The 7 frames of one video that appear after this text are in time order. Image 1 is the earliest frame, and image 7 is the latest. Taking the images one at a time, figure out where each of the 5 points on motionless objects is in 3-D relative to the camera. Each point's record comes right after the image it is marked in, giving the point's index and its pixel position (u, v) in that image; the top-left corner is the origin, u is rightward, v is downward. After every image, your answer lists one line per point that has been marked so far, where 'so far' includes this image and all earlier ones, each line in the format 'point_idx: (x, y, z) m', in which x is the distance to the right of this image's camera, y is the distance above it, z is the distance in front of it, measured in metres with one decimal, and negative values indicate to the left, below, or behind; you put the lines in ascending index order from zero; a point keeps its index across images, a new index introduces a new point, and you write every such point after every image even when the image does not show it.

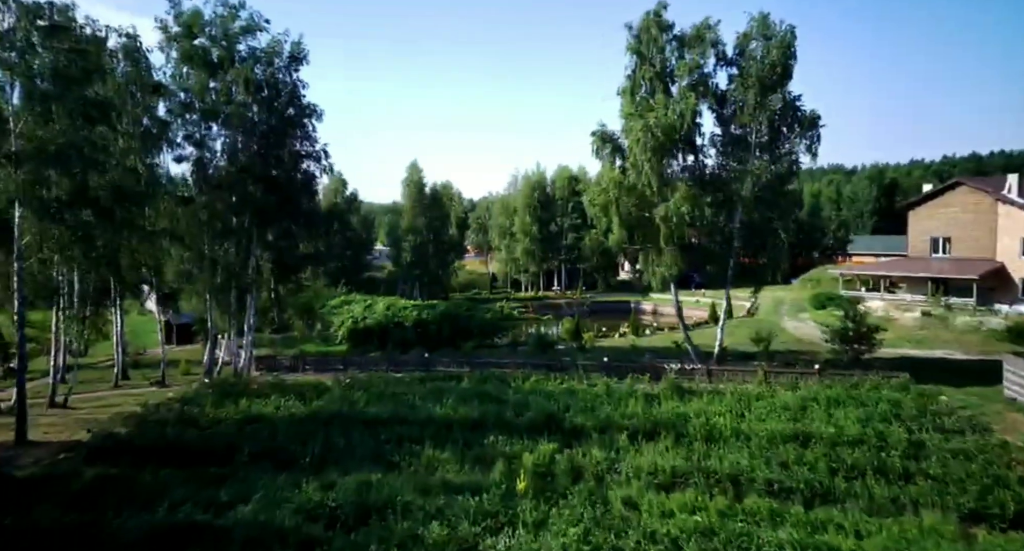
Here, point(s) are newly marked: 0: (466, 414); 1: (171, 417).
0: (-1.0, -3.1, +17.9) m
1: (-8.0, -3.3, +18.7) m
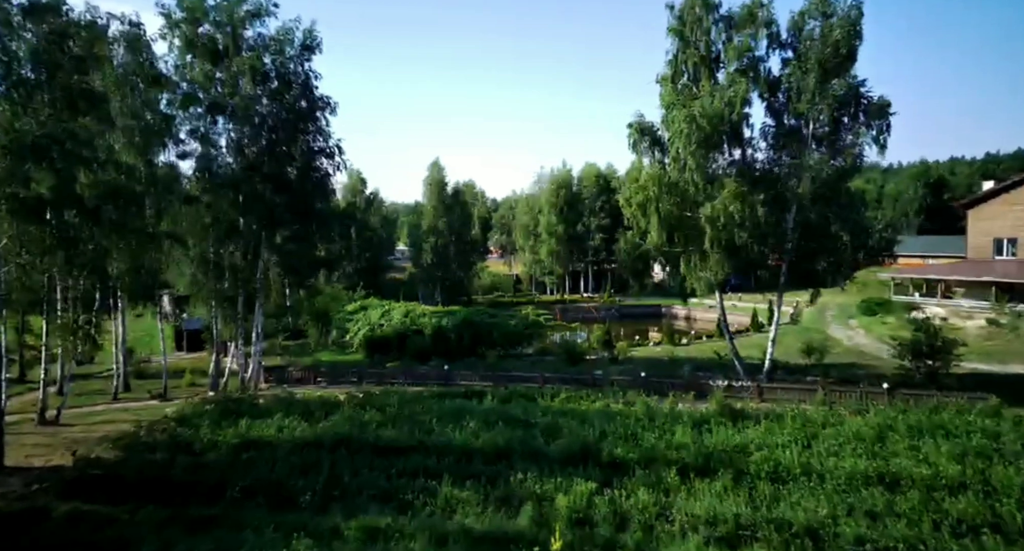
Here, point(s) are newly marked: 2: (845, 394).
0: (-0.4, -3.3, +15.7) m
1: (-7.4, -3.5, +16.8) m
2: (+8.1, -2.9, +19.3) m
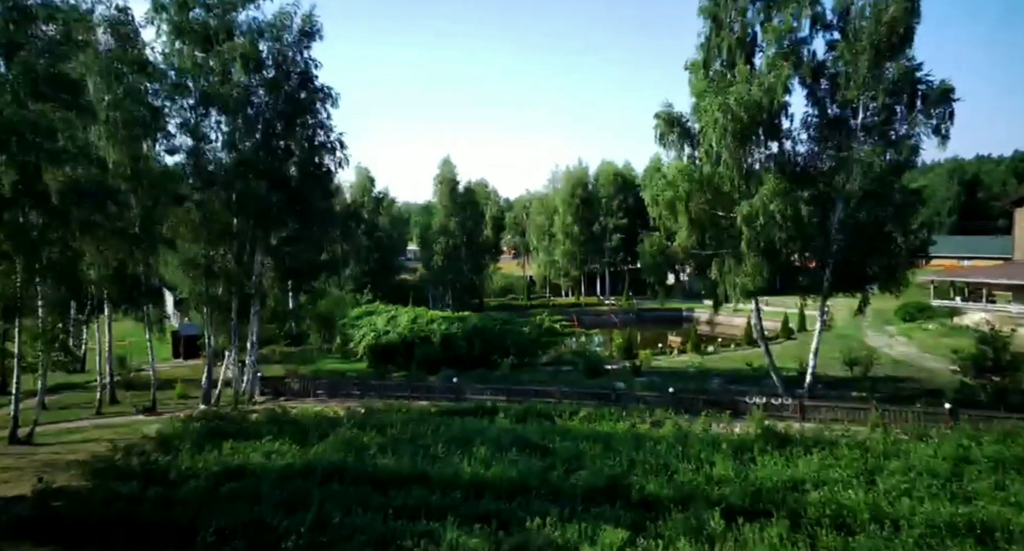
0: (-0.2, -3.4, +13.8) m
1: (-7.1, -3.6, +15.0) m
2: (+8.4, -3.0, +17.2) m
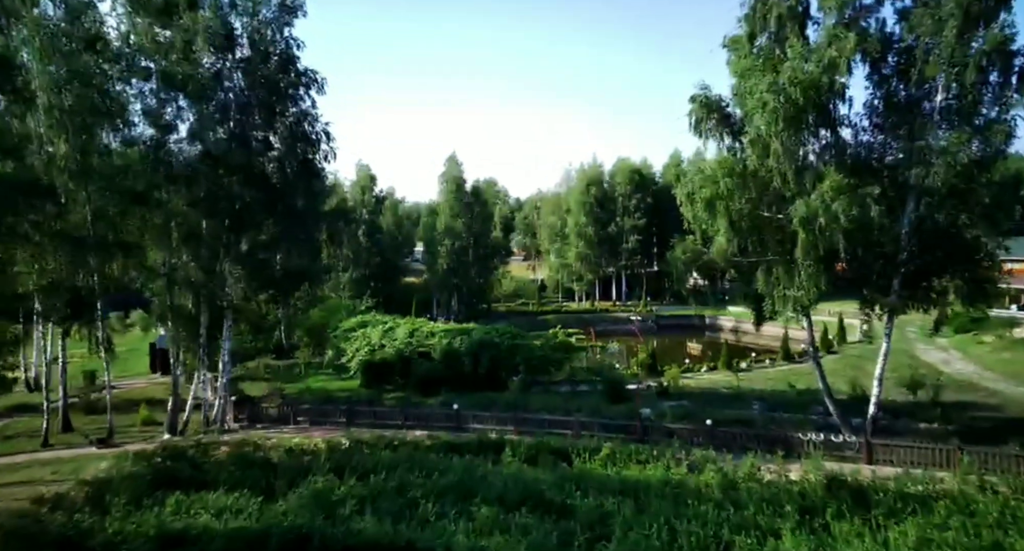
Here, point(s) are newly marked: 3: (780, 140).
0: (0.0, -3.6, +10.8) m
1: (-7.0, -3.9, +12.0) m
2: (+8.6, -3.3, +14.1) m
3: (+5.5, +2.8, +16.3) m
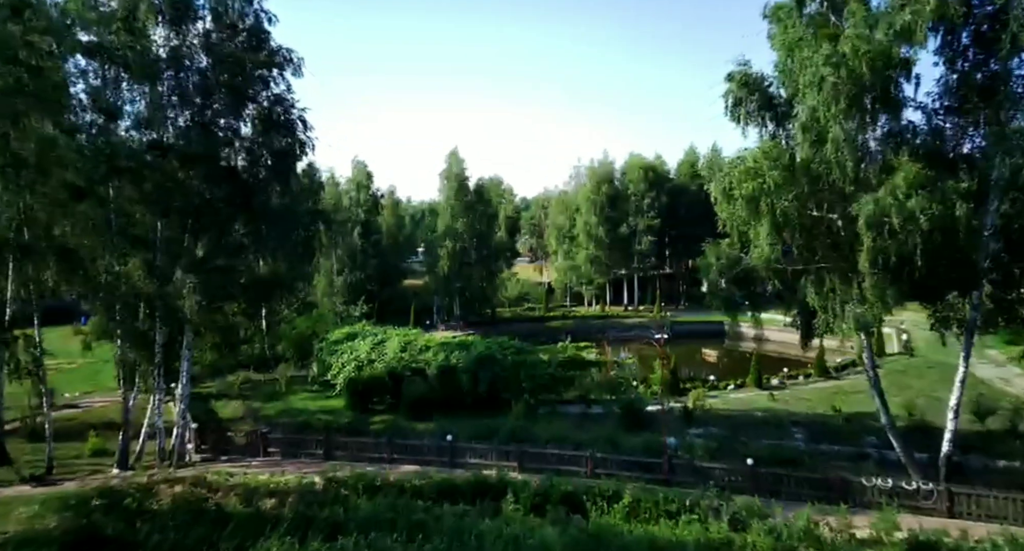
0: (0.0, -3.9, +8.0) m
1: (-7.0, -4.1, +9.3) m
2: (+8.6, -3.5, +11.2) m
3: (+5.5, +2.6, +13.5) m
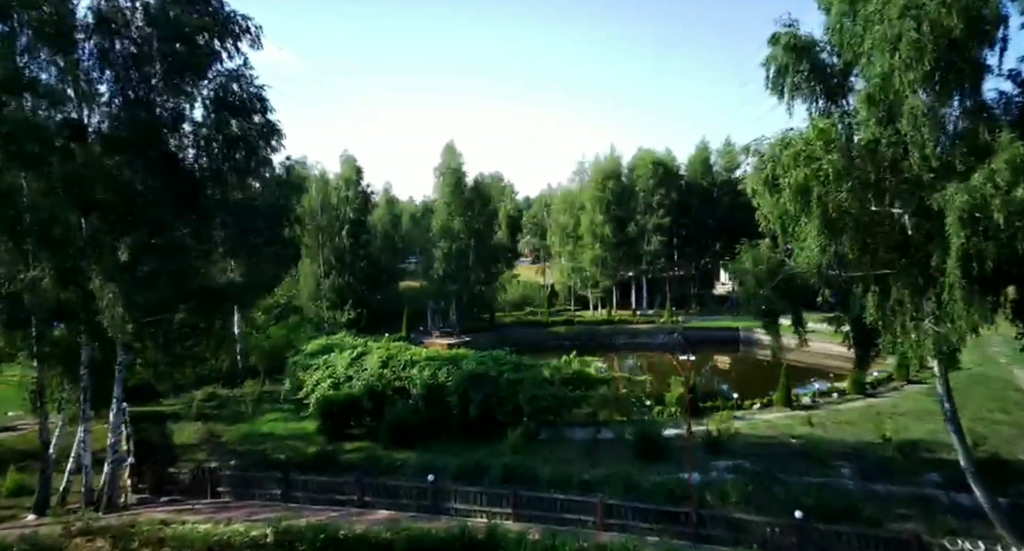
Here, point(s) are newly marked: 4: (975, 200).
0: (-0.2, -4.0, +5.2) m
1: (-7.1, -4.2, +6.6) m
2: (+8.5, -3.6, +8.4) m
3: (+5.4, +2.4, +10.7) m
4: (+5.8, +0.9, +10.0) m
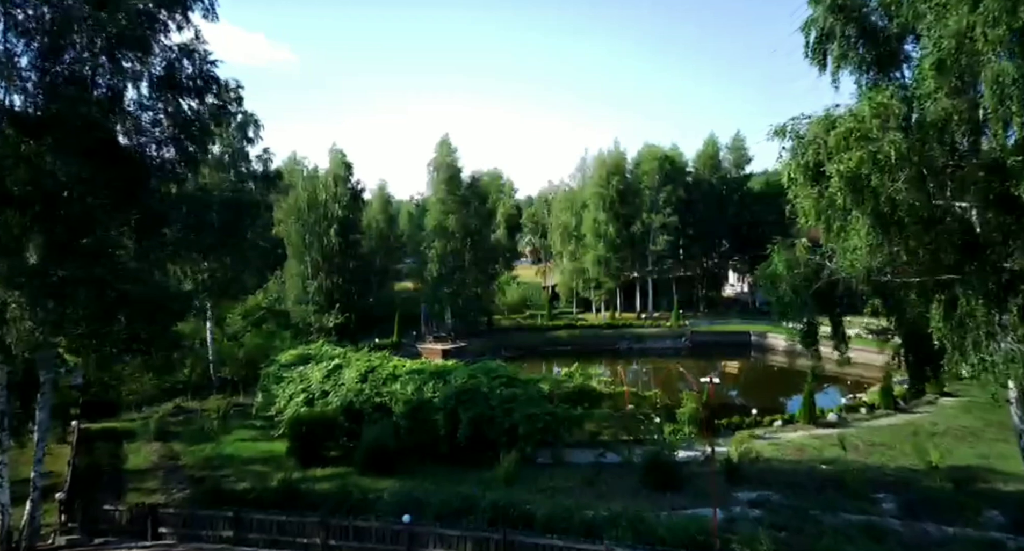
0: (-0.4, -4.1, +3.2) m
1: (-7.3, -4.3, +4.5) m
2: (+8.3, -3.7, +6.3) m
3: (+5.3, +2.4, +8.6) m
4: (+5.6, +0.8, +7.9) m
